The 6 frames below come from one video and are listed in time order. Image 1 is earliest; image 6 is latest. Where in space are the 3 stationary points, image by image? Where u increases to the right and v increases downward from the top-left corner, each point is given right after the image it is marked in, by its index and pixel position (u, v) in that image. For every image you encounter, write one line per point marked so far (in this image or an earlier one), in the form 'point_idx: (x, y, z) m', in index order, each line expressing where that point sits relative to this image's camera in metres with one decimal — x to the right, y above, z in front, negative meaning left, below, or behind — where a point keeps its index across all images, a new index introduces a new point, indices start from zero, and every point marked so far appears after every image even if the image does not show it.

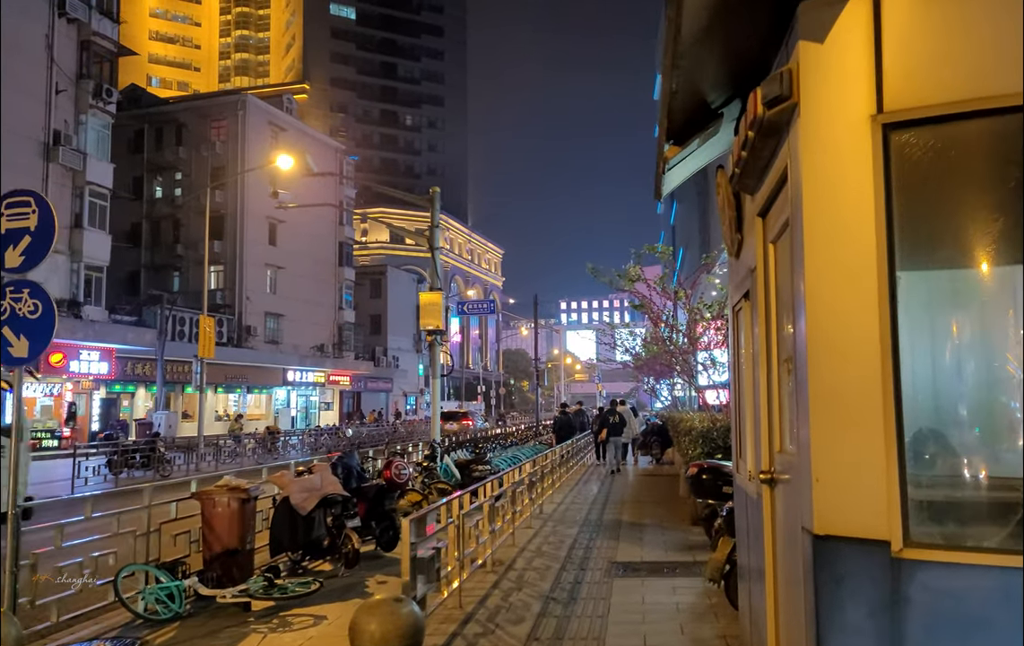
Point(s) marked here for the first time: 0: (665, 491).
0: (+2.7, -3.0, +14.8) m
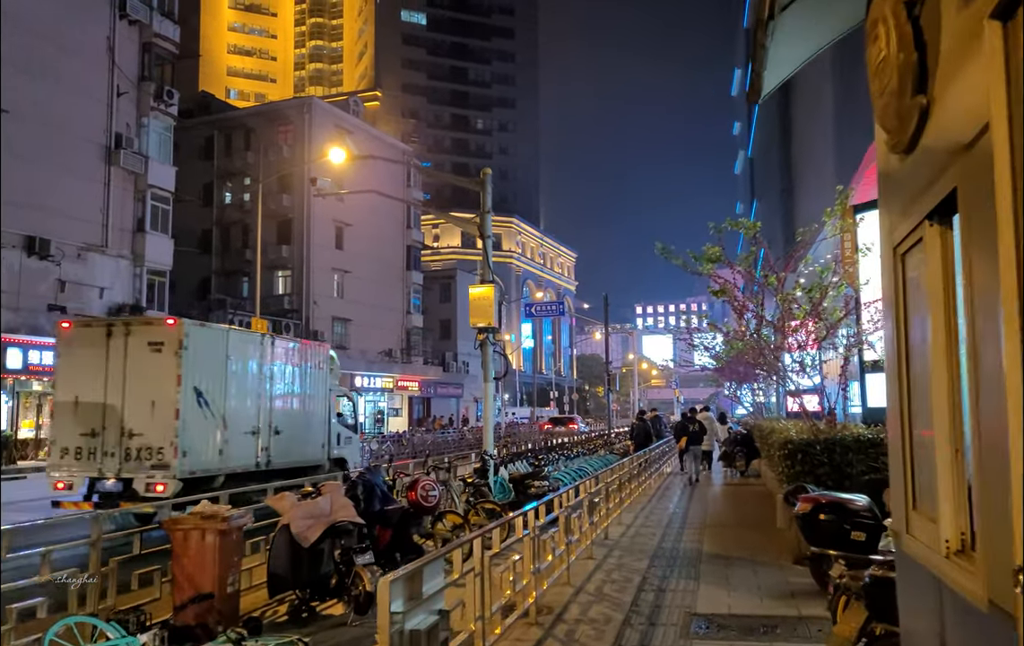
0: (+3.7, -2.9, +12.8) m
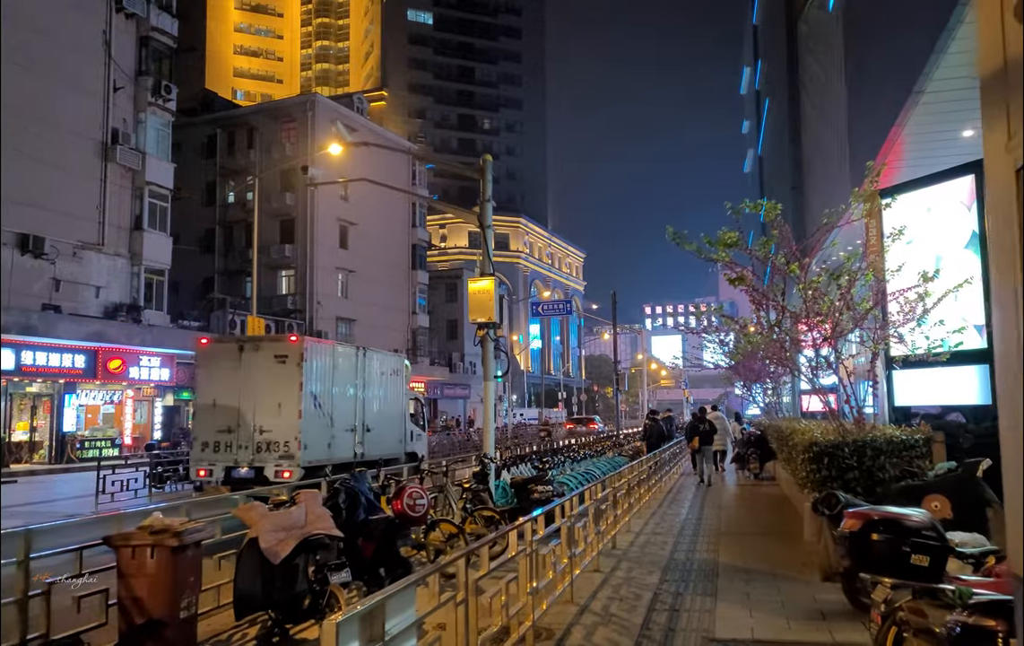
0: (+3.8, -2.8, +12.0) m
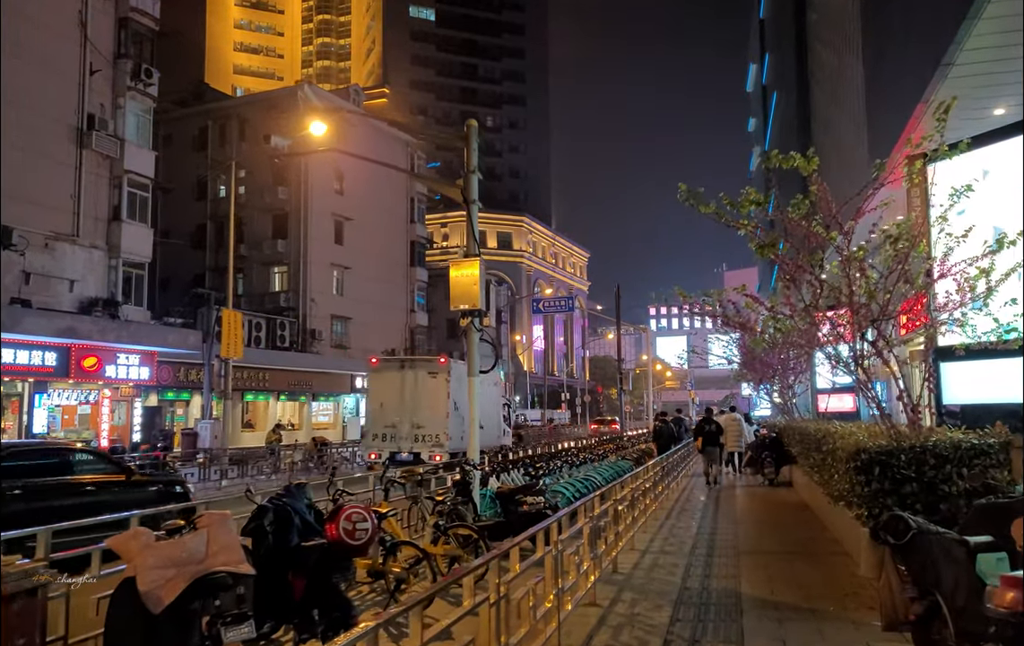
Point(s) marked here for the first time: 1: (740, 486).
0: (+3.6, -2.7, +10.5) m
1: (+5.4, -3.9, +19.3) m
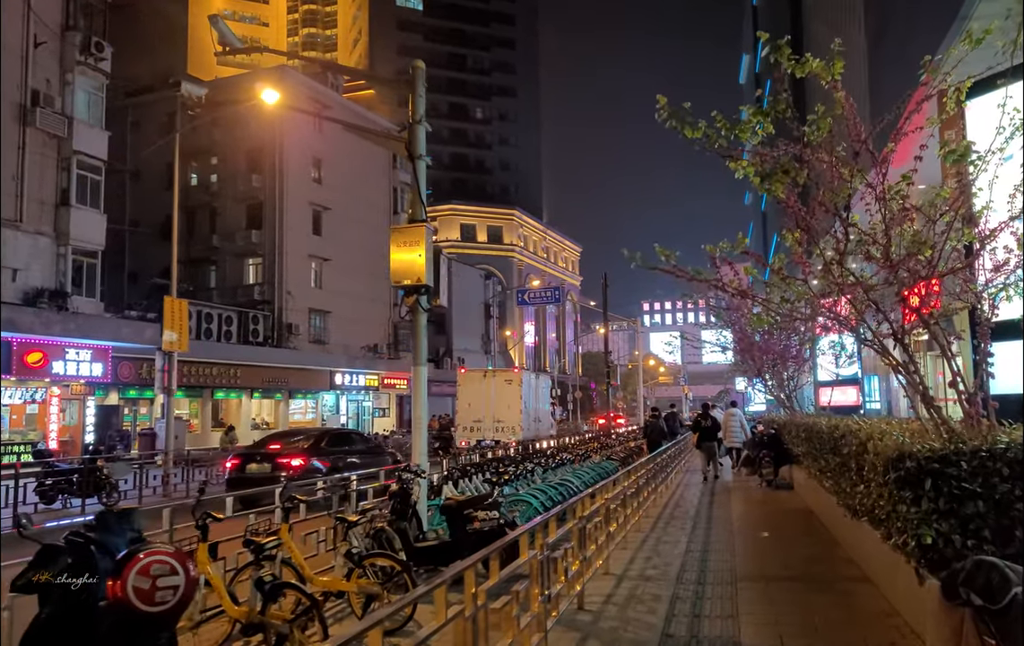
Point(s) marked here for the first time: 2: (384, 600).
0: (+3.1, -2.4, +8.8) m
1: (+4.8, -3.6, +17.6) m
2: (-0.9, -2.0, +6.0) m
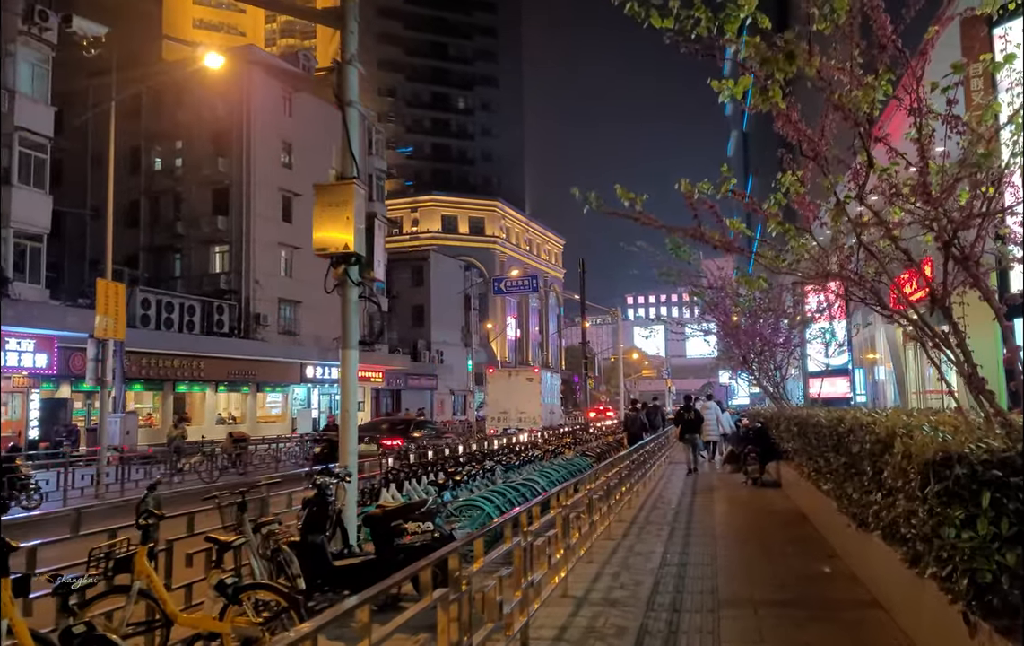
0: (+2.6, -2.2, +7.5) m
1: (+4.2, -3.3, +16.3) m
2: (-1.4, -1.8, +4.6) m
